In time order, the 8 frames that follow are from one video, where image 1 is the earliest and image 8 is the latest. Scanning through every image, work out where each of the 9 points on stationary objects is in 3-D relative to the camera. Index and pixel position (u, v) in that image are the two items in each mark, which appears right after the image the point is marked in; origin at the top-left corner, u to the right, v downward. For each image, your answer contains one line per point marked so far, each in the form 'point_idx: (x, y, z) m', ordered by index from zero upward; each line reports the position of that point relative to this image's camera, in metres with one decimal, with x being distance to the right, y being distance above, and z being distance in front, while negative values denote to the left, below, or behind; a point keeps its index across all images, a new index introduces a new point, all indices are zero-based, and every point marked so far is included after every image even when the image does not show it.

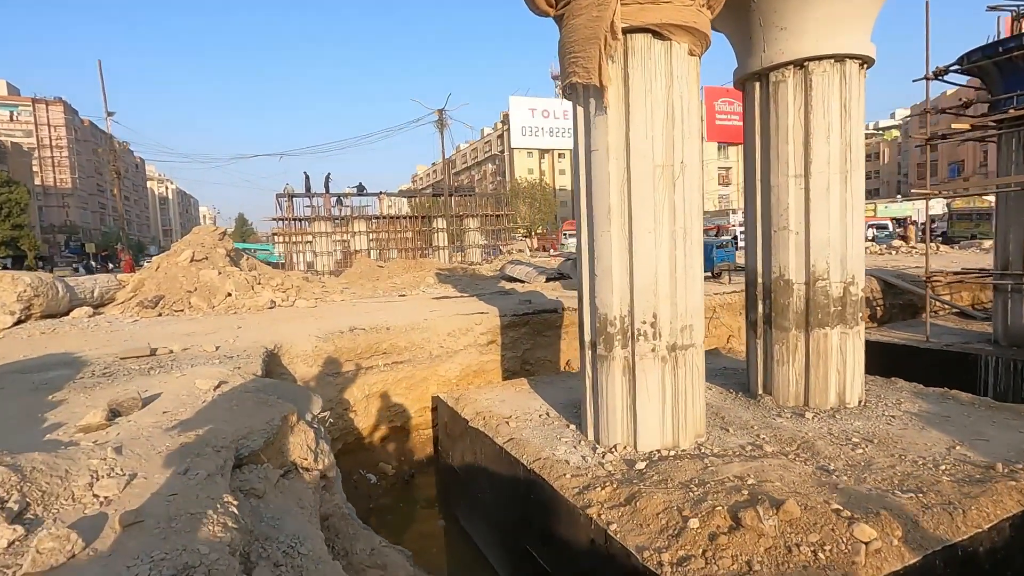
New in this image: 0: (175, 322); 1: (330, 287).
0: (-7.0, -0.7, +11.3) m
1: (-6.0, 0.0, +17.9) m
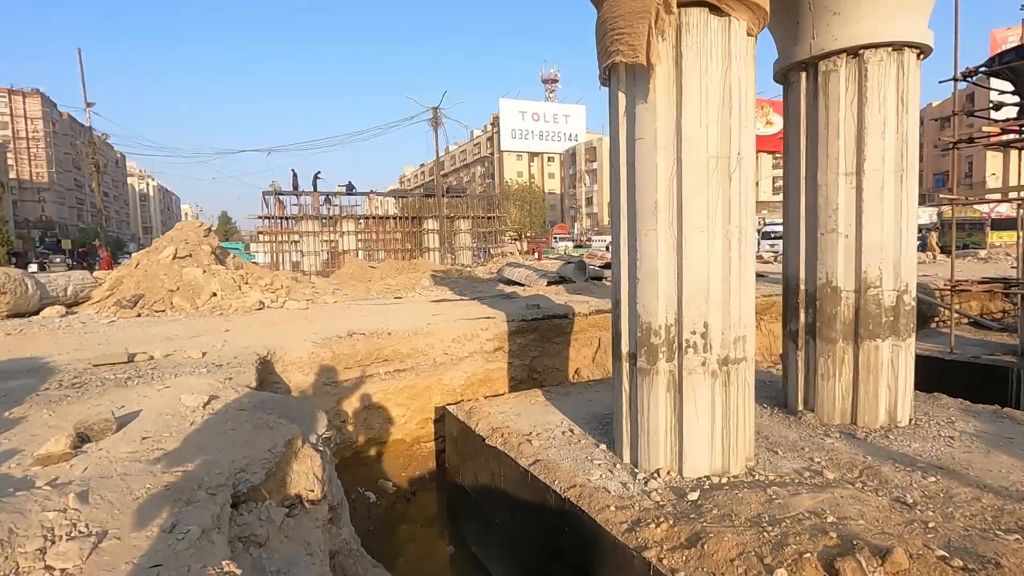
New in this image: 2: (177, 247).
0: (-6.8, -0.7, +10.5) m
1: (-6.1, 0.0, +17.1) m
2: (-8.8, +1.1, +14.3) m
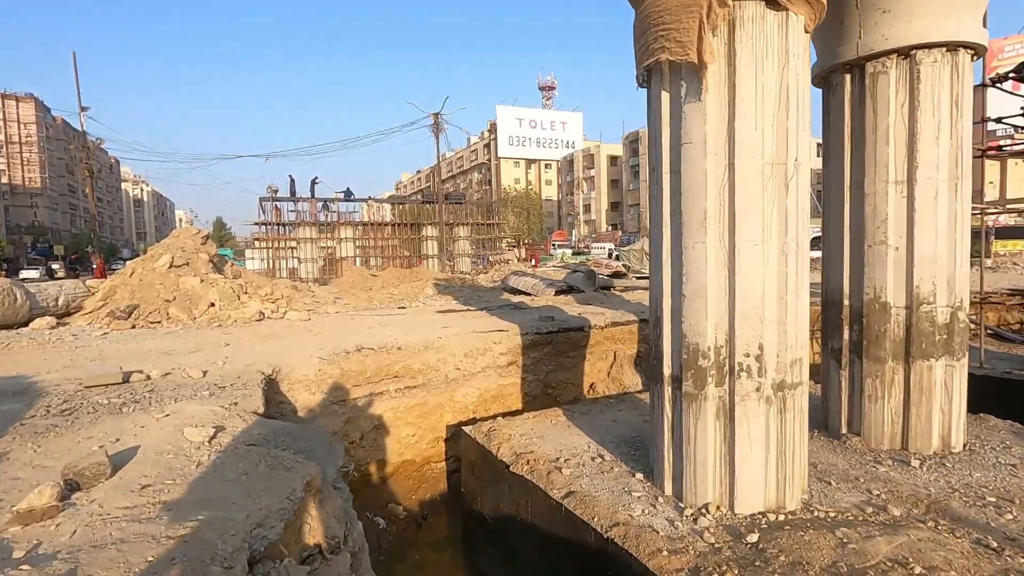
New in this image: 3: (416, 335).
0: (-6.6, -0.9, +10.0) m
1: (-5.9, -0.3, +16.6) m
2: (-8.6, +0.8, +13.8) m
3: (-1.7, -0.8, +9.6) m
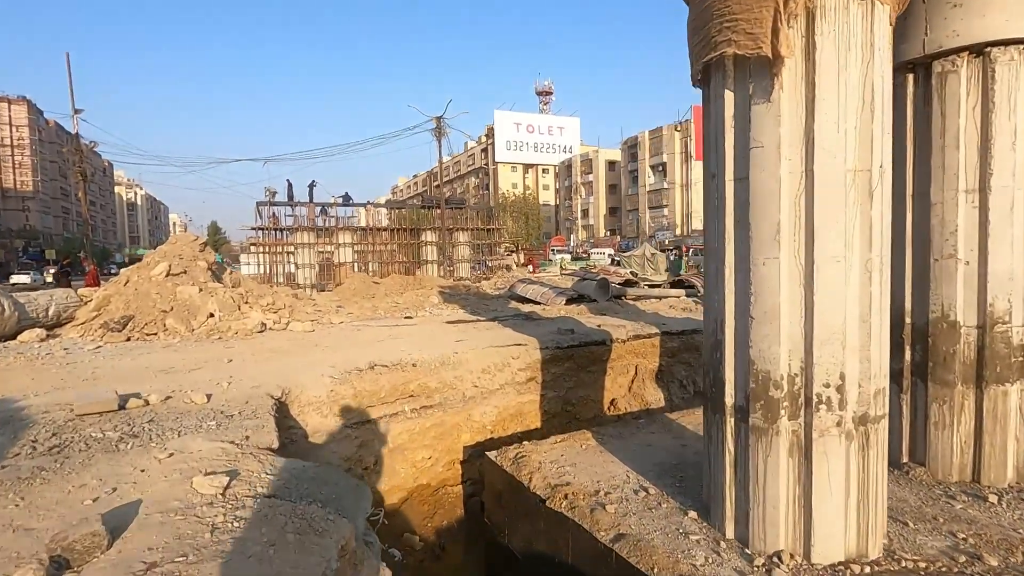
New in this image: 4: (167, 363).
0: (-6.3, -1.1, +9.4) m
1: (-5.6, -0.5, +16.0) m
2: (-8.3, +0.6, +13.2) m
3: (-1.3, -1.0, +9.0) m
4: (-5.2, -1.1, +8.2) m
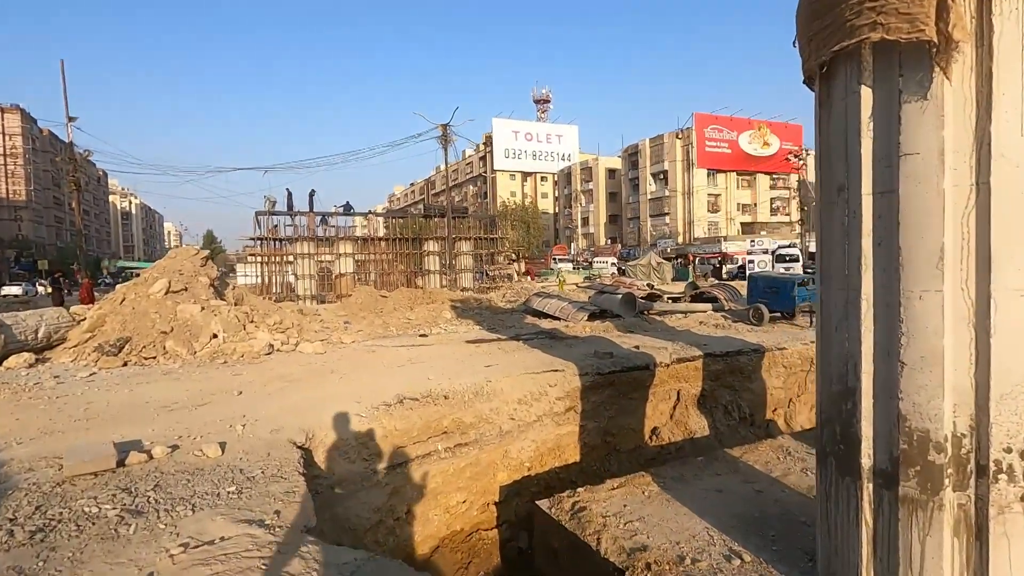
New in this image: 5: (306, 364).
0: (-5.7, -1.5, +8.5) m
1: (-5.1, -1.0, +15.2) m
2: (-7.7, +0.2, +12.3) m
3: (-0.8, -1.3, +8.2) m
4: (-4.6, -1.5, +7.3) m
5: (-3.7, -1.3, +9.7) m
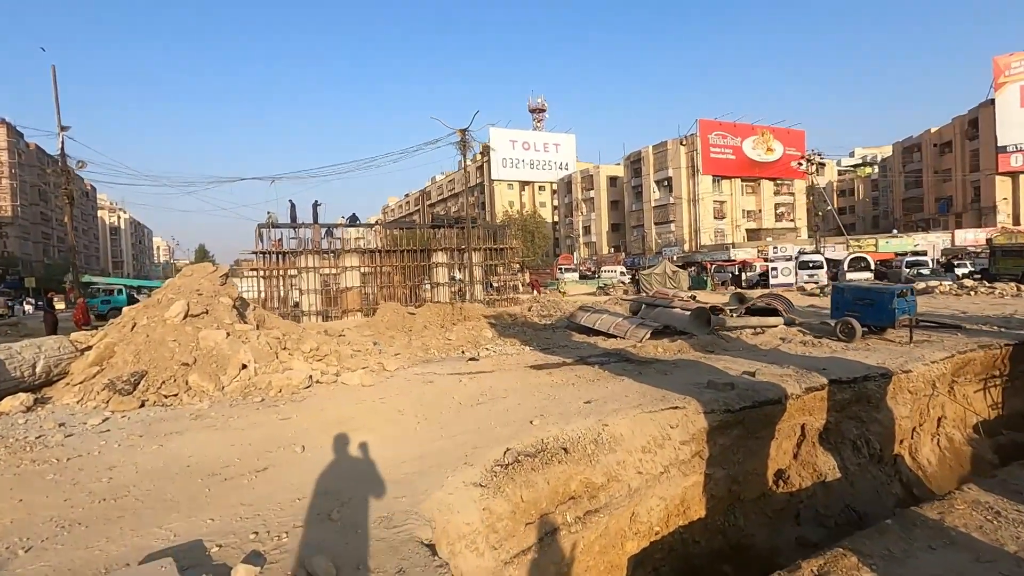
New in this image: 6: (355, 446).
0: (-4.2, -1.8, +6.9) m
1: (-3.7, -1.4, +13.6) m
2: (-6.4, -0.2, +10.7) m
3: (+0.7, -1.6, +6.7) m
4: (-3.2, -1.8, +5.7) m
5: (-2.2, -1.7, +8.1) m
6: (-1.1, -1.7, +5.2) m
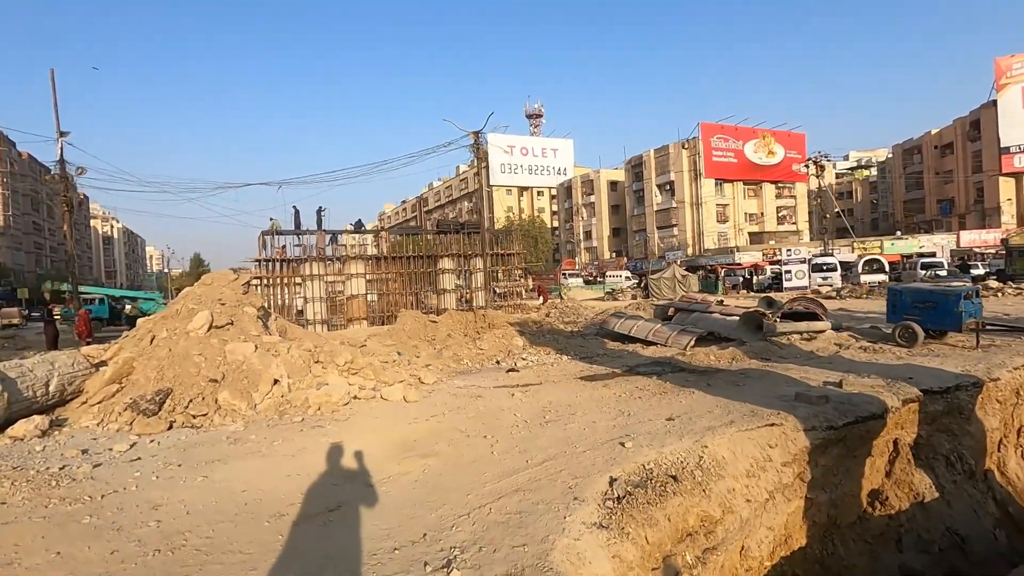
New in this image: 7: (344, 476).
0: (-3.3, -1.9, +6.1) m
1: (-2.9, -1.6, +12.8) m
2: (-5.5, -0.4, +9.9) m
3: (+1.6, -1.7, +6.0) m
4: (-2.2, -1.9, +5.0) m
5: (-1.3, -1.8, +7.4) m
6: (-0.1, -1.8, +4.5) m
7: (-1.6, -1.8, +5.4) m
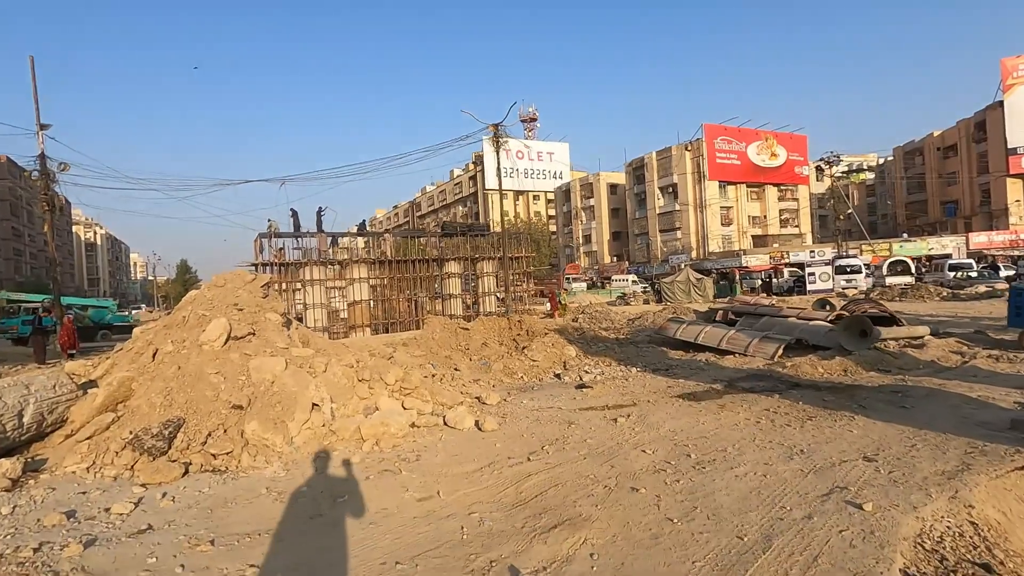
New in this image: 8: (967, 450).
0: (-1.9, -1.9, +4.3) m
1: (-1.6, -1.6, +11.0) m
2: (-4.2, -0.4, +8.1) m
3: (+3.0, -1.6, +4.2) m
4: (-0.8, -1.8, +3.2) m
5: (0.0, -1.8, +5.6) m
6: (+1.3, -1.7, +2.7) m
7: (-0.2, -1.8, +3.6) m
8: (+4.2, -1.5, +5.2) m
